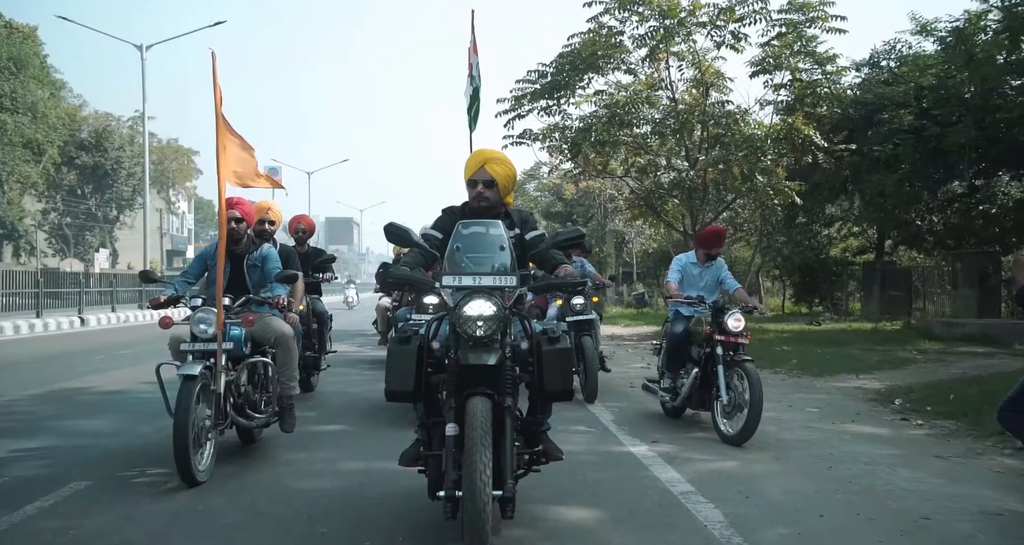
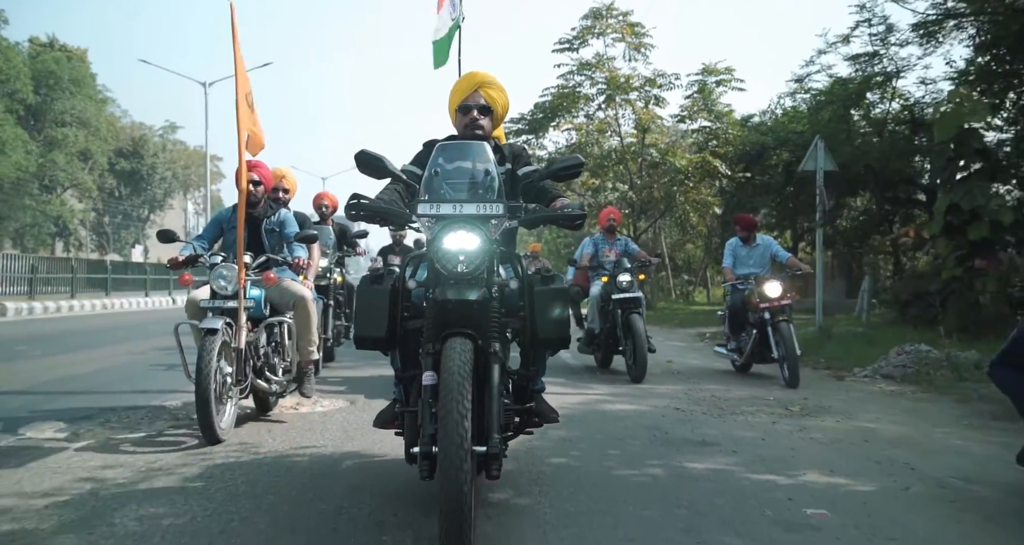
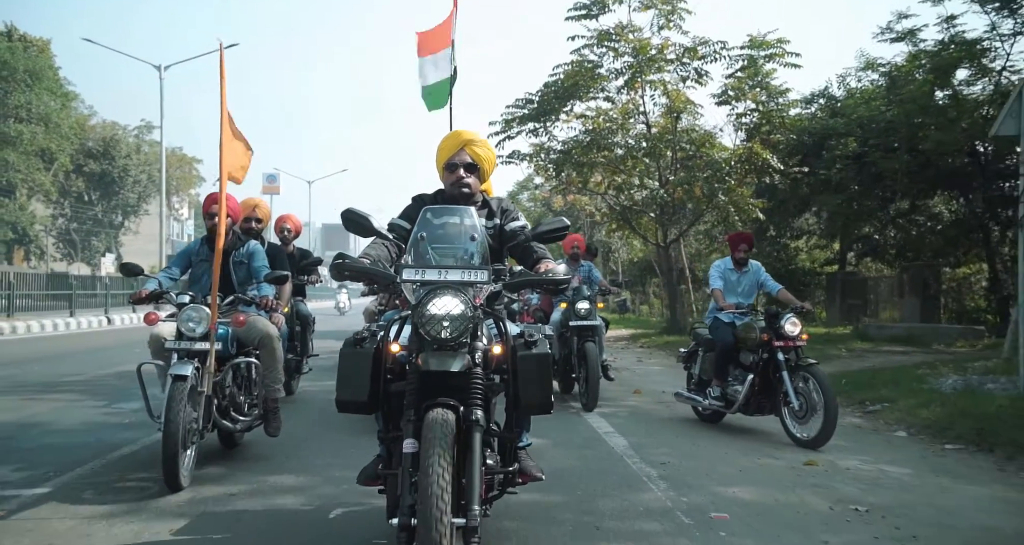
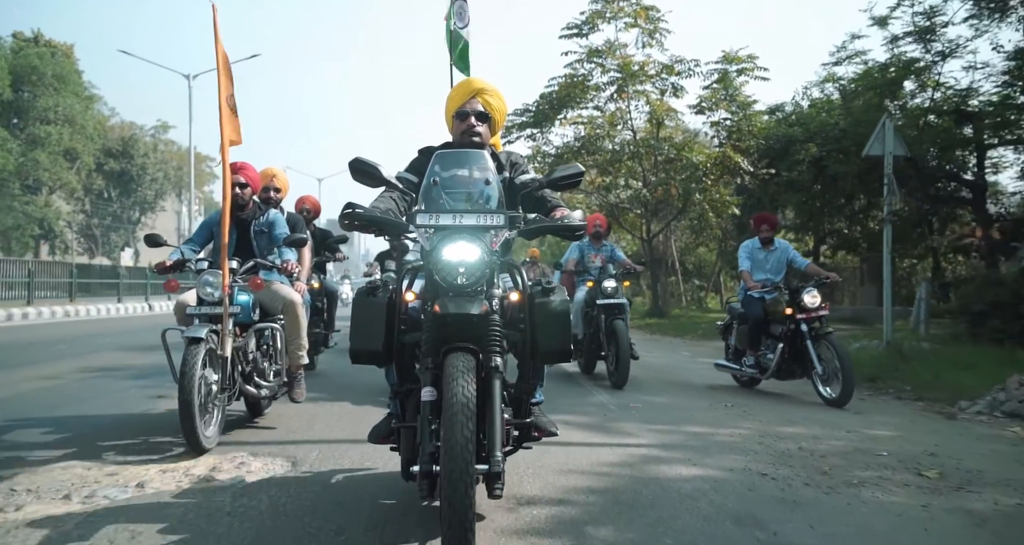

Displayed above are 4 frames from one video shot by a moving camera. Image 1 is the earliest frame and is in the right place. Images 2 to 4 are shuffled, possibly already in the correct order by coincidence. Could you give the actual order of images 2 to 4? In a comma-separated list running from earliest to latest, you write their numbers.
3, 4, 2
